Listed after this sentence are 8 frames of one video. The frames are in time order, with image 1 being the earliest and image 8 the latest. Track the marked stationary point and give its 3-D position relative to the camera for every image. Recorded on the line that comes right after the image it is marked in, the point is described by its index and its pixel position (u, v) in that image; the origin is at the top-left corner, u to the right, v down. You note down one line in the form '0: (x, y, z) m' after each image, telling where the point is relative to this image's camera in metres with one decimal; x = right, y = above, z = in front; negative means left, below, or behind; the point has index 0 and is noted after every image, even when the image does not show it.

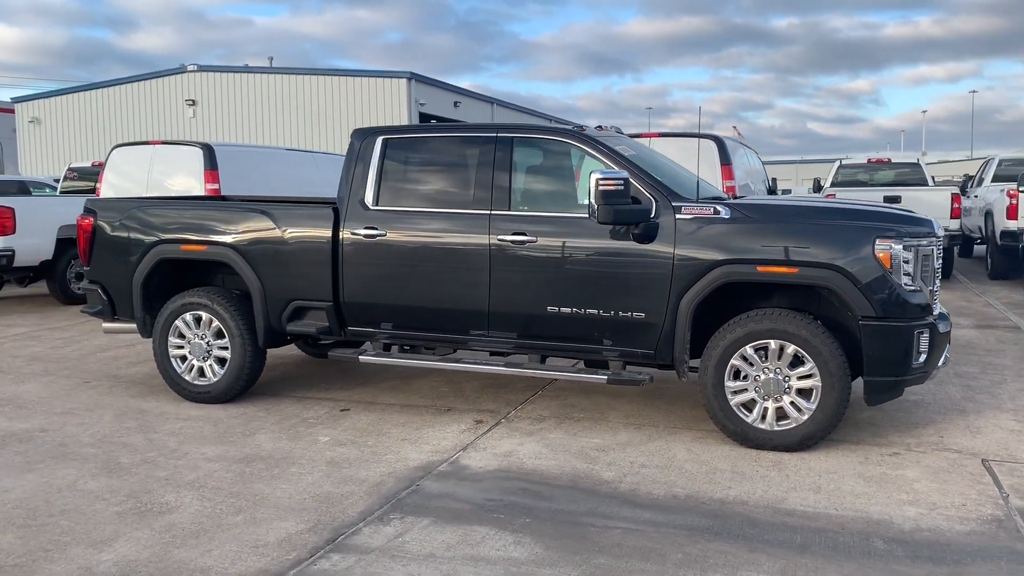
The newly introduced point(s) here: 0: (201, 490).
0: (-1.5, -1.0, +4.3) m
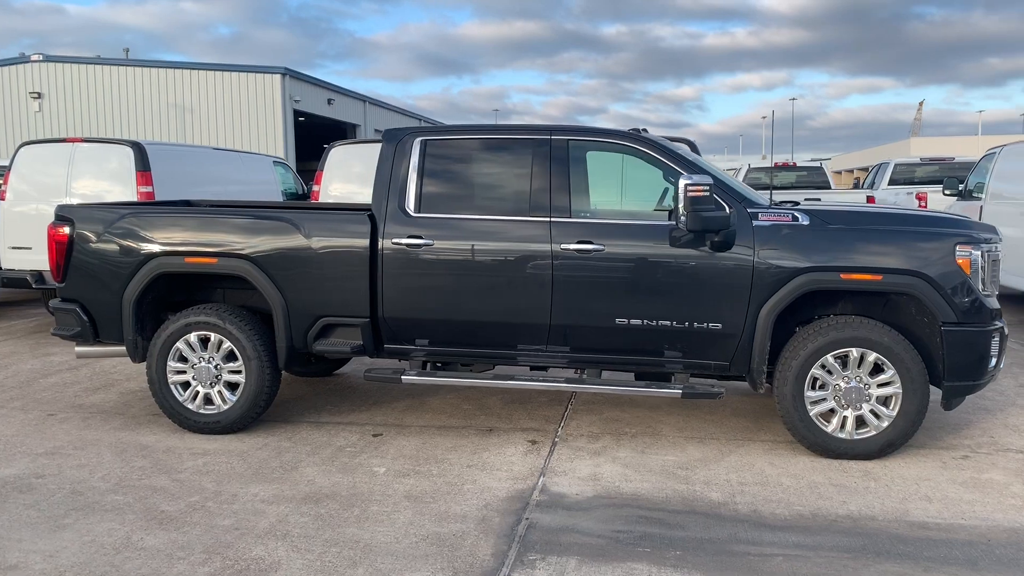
0: (-0.9, -1.1, +3.8) m
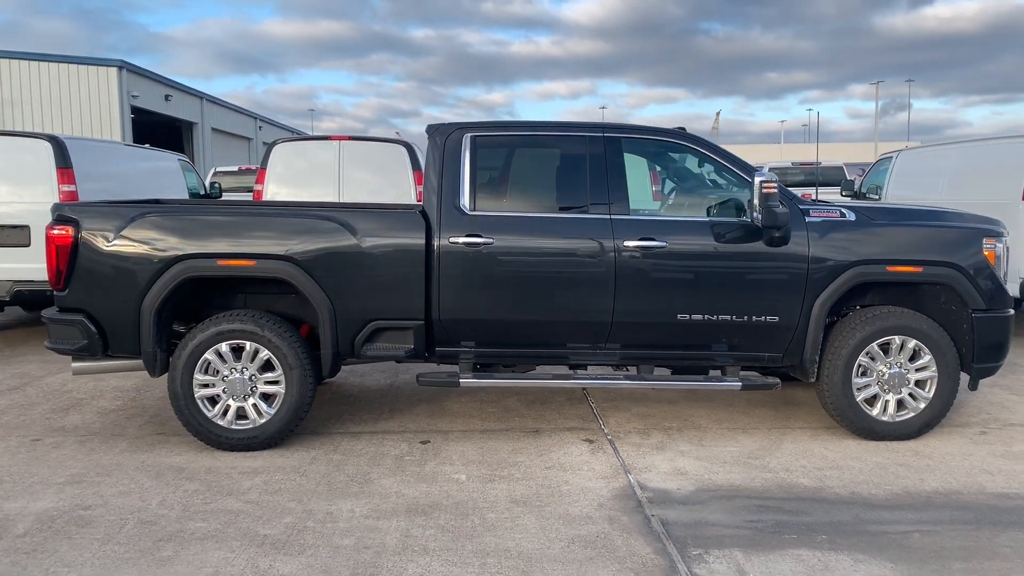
0: (-0.3, -1.1, +3.6) m
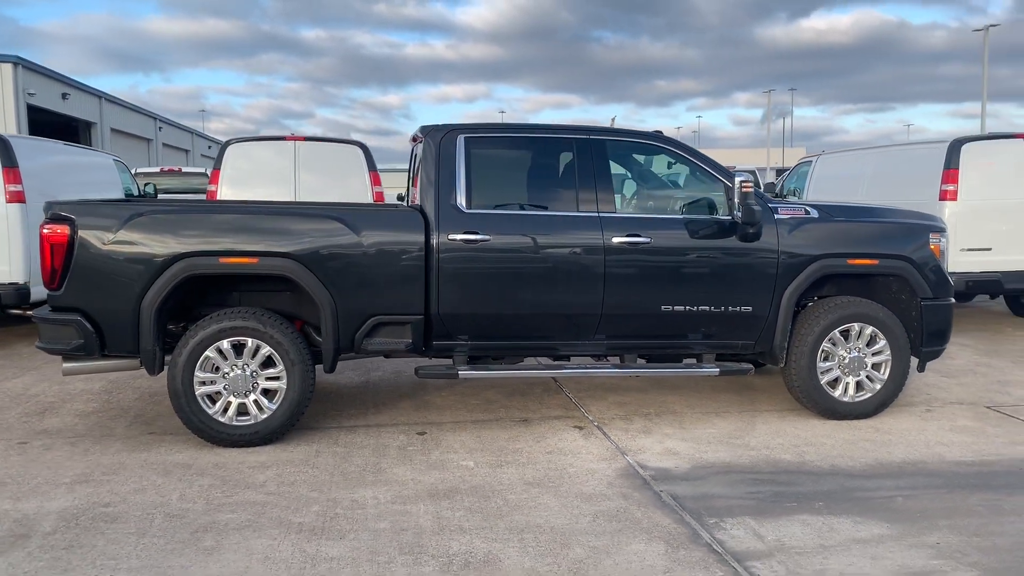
0: (-0.2, -1.0, +3.8) m
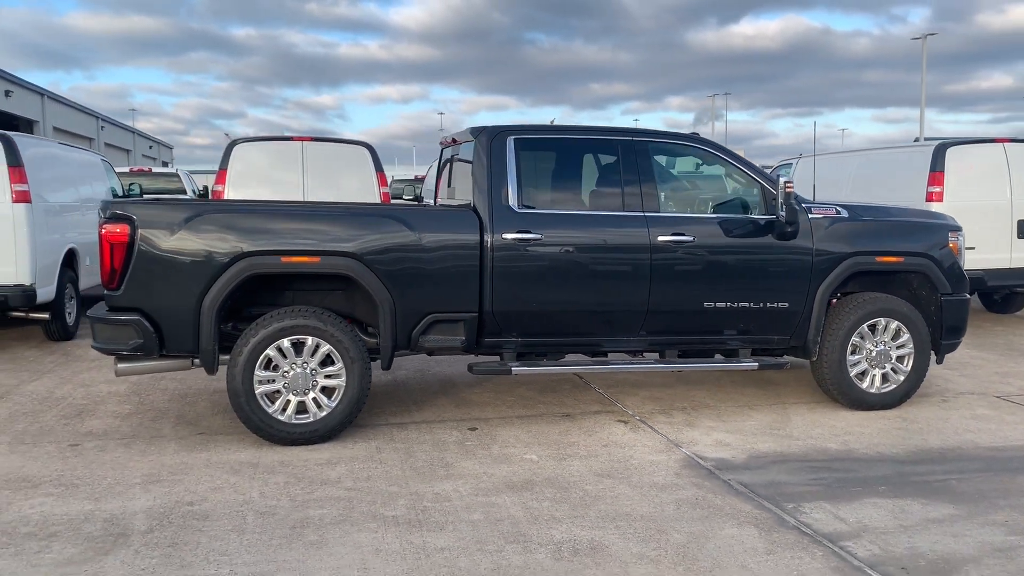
0: (+0.2, -1.0, +3.9) m
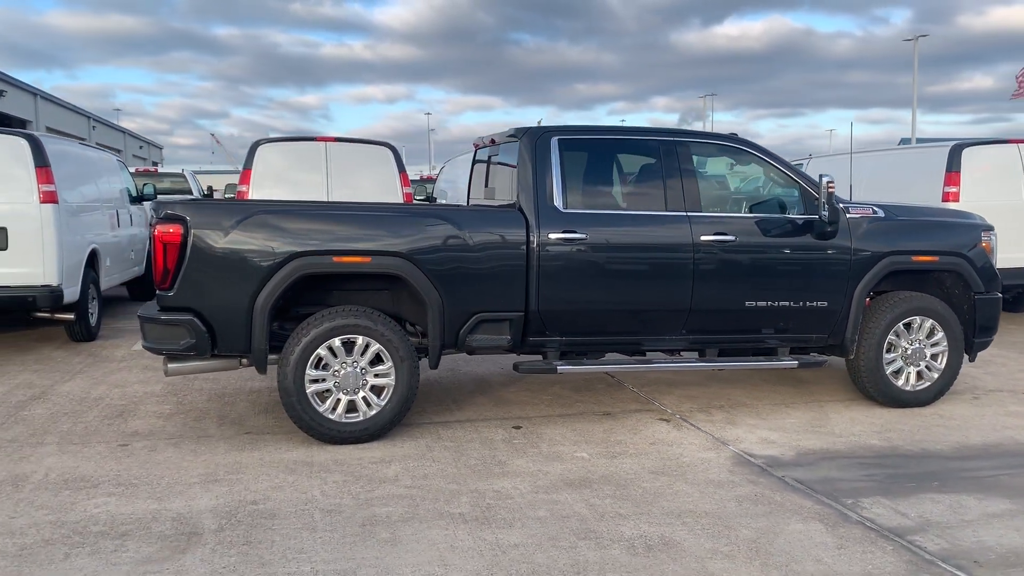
0: (+0.5, -1.0, +3.9) m
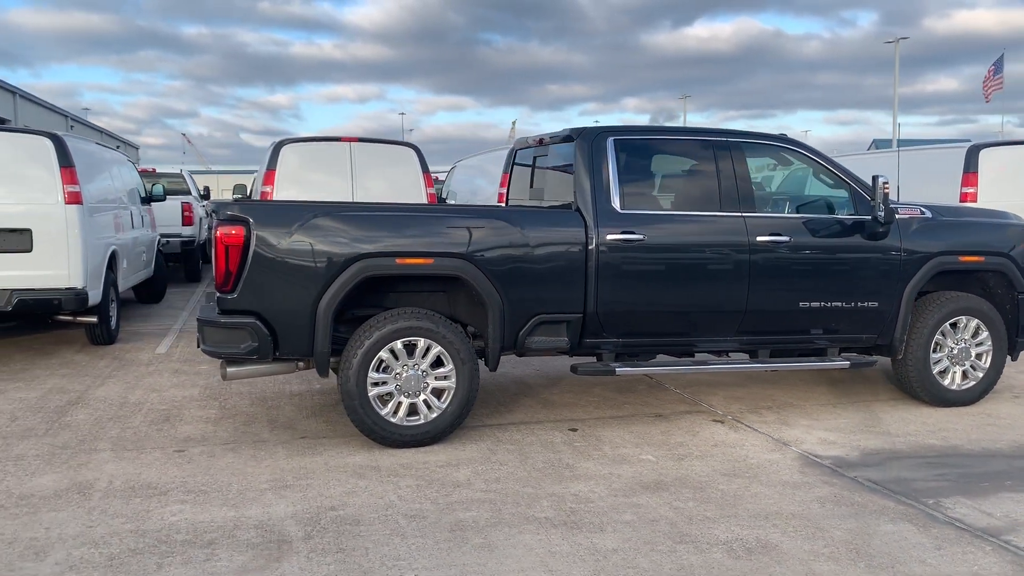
0: (+0.9, -1.0, +3.9) m
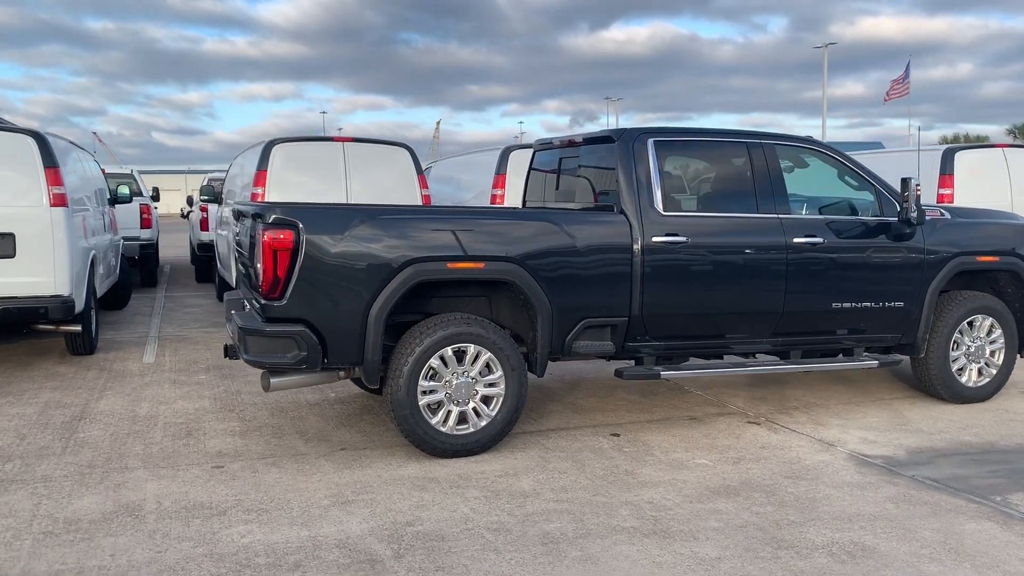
0: (+1.3, -1.0, +3.9) m
